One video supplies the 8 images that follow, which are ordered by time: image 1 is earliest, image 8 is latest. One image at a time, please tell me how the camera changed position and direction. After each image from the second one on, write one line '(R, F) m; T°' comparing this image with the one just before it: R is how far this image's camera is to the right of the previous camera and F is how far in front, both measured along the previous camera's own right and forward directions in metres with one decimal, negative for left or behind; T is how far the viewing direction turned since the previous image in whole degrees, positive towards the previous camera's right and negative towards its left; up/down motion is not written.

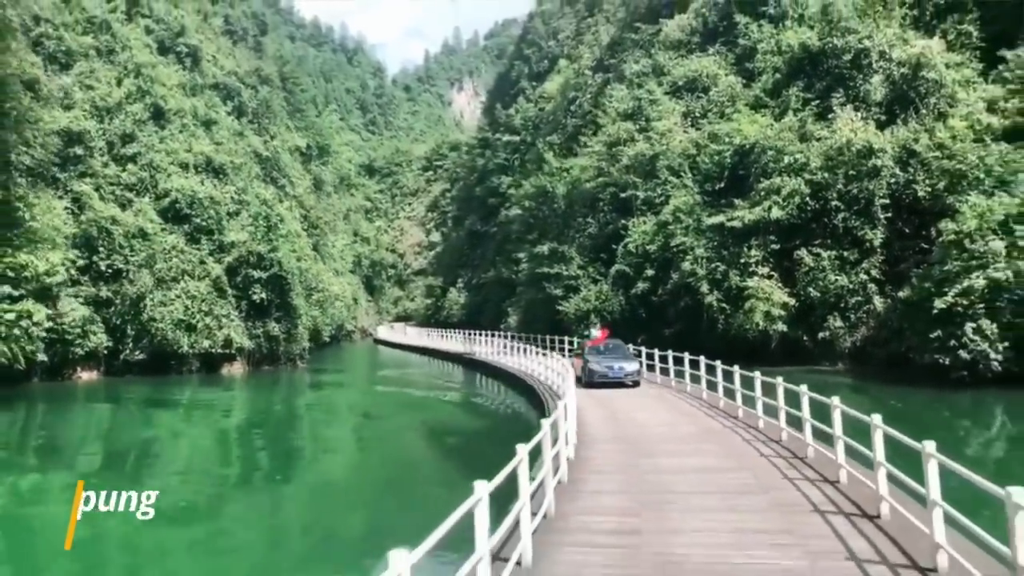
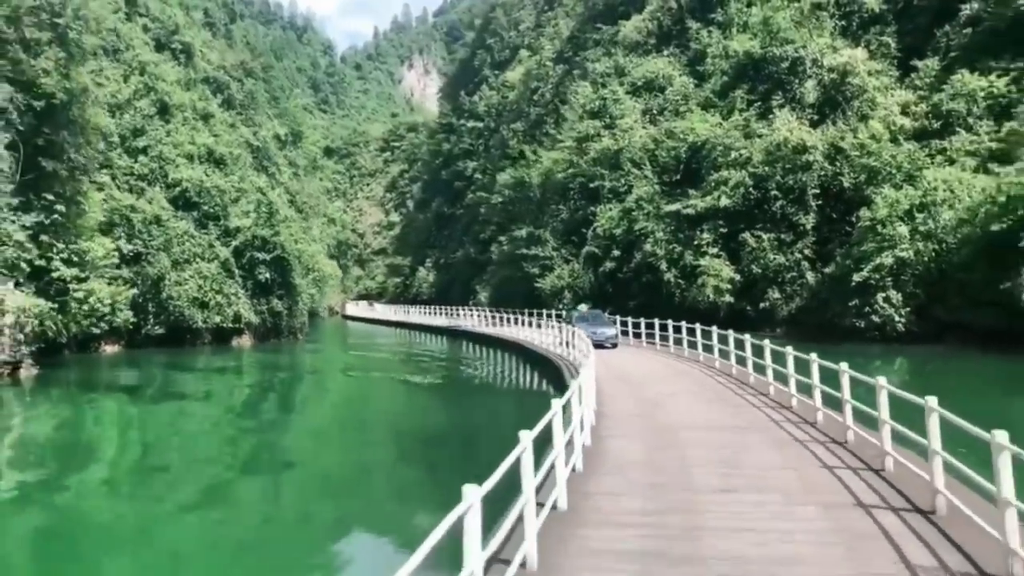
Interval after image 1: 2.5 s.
(-1.4, -4.6) m; +3°
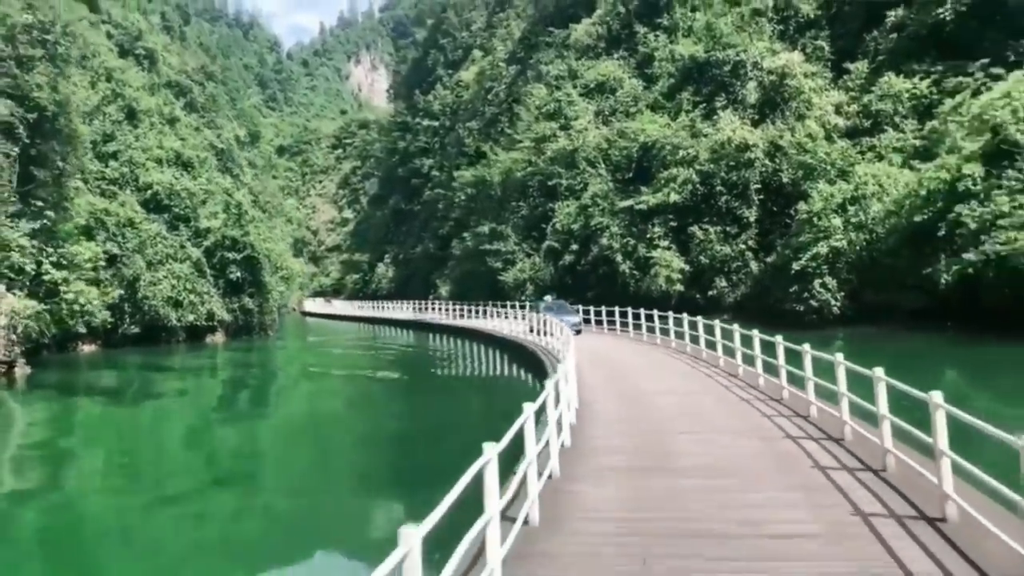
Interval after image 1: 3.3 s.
(-0.6, -2.1) m; +3°
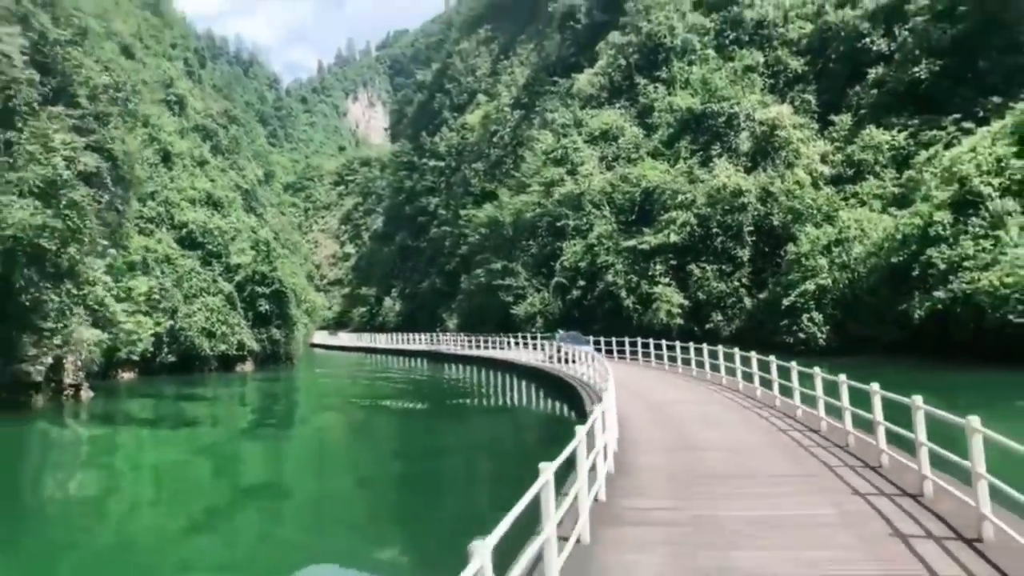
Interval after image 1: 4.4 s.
(-0.9, -3.1) m; 0°
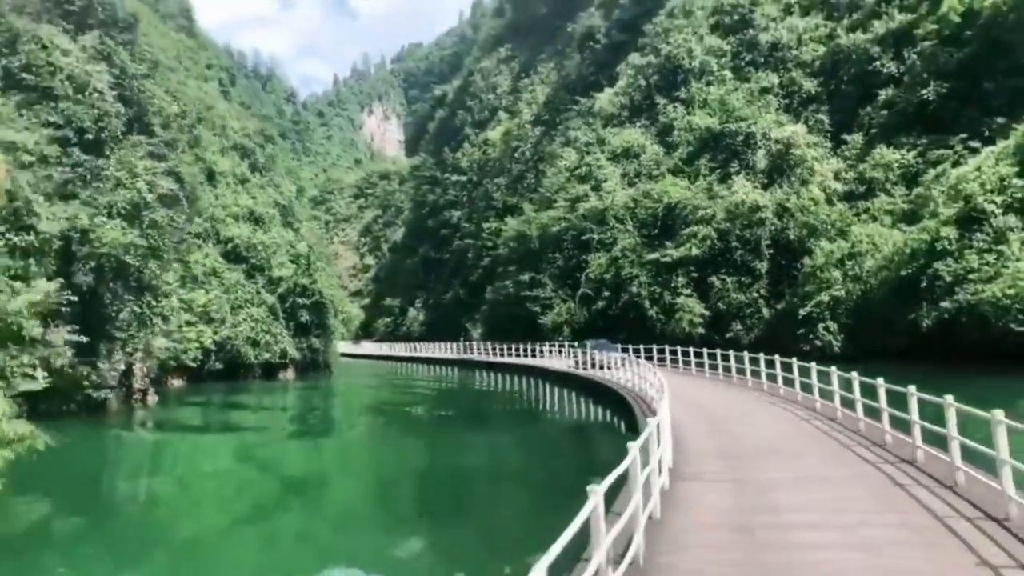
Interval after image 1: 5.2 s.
(-0.8, -2.4) m; -1°
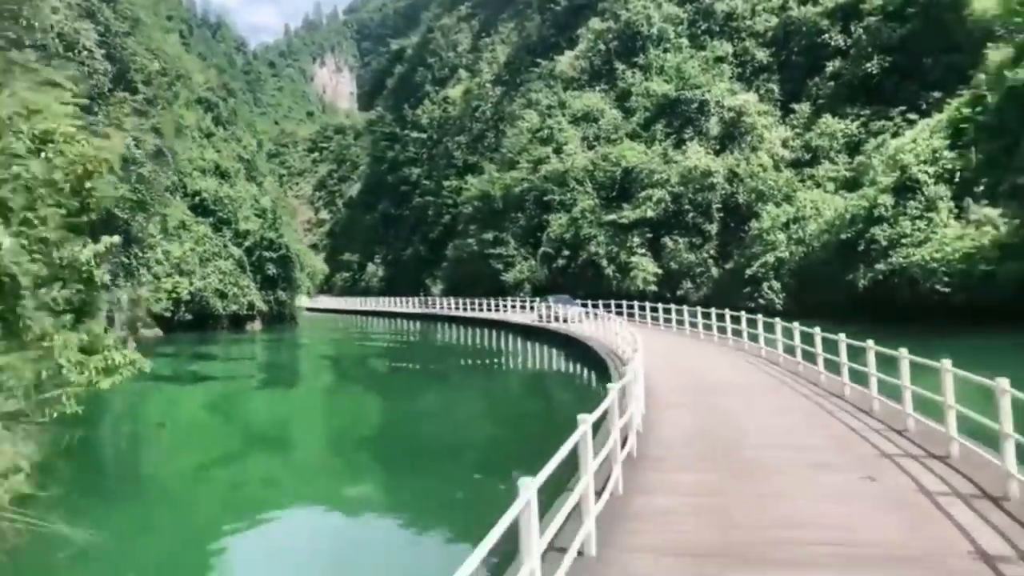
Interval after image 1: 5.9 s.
(-0.6, -1.9) m; +3°
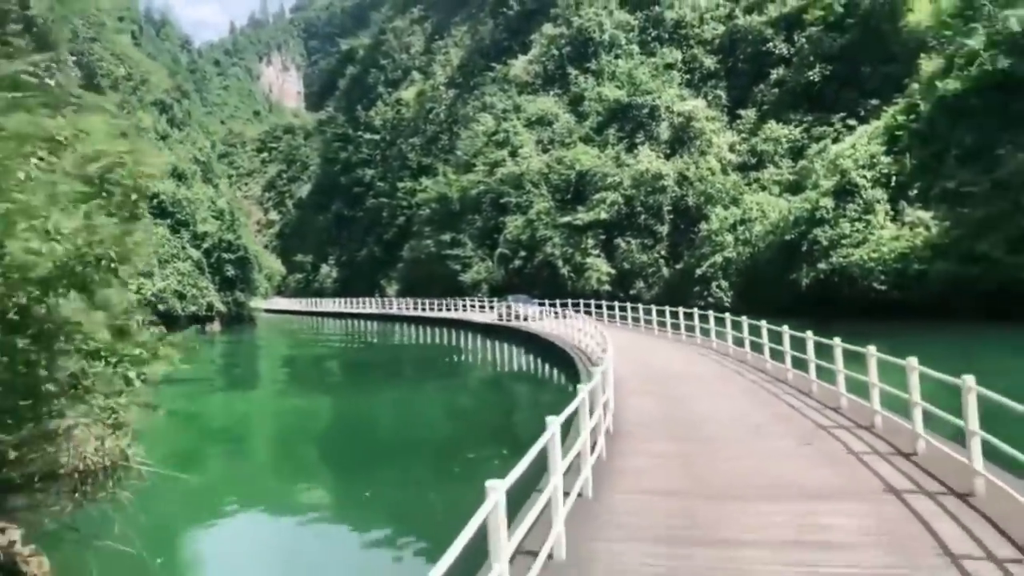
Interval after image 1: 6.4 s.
(-0.5, -1.2) m; +3°
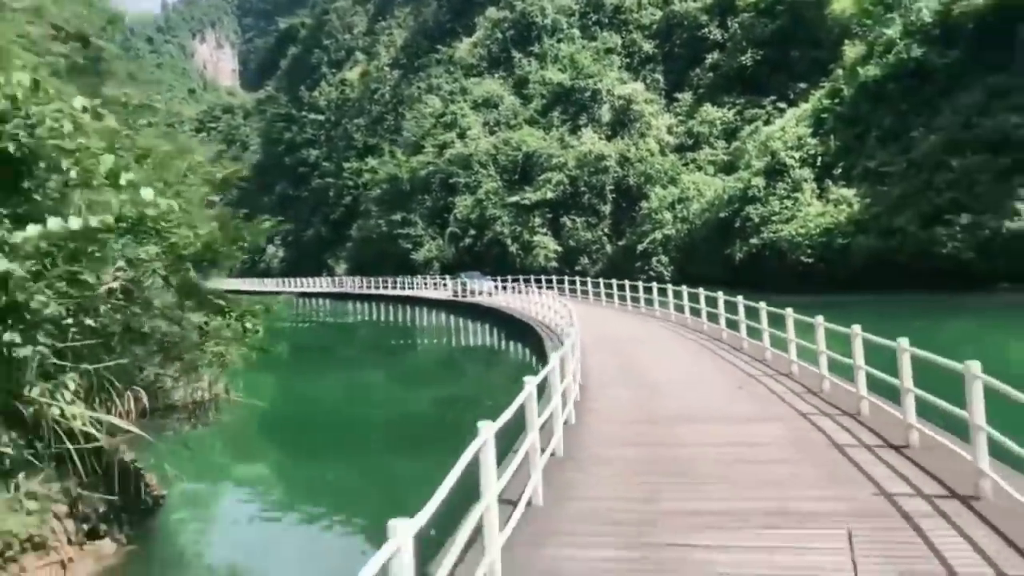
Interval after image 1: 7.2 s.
(-0.5, -1.9) m; +4°
